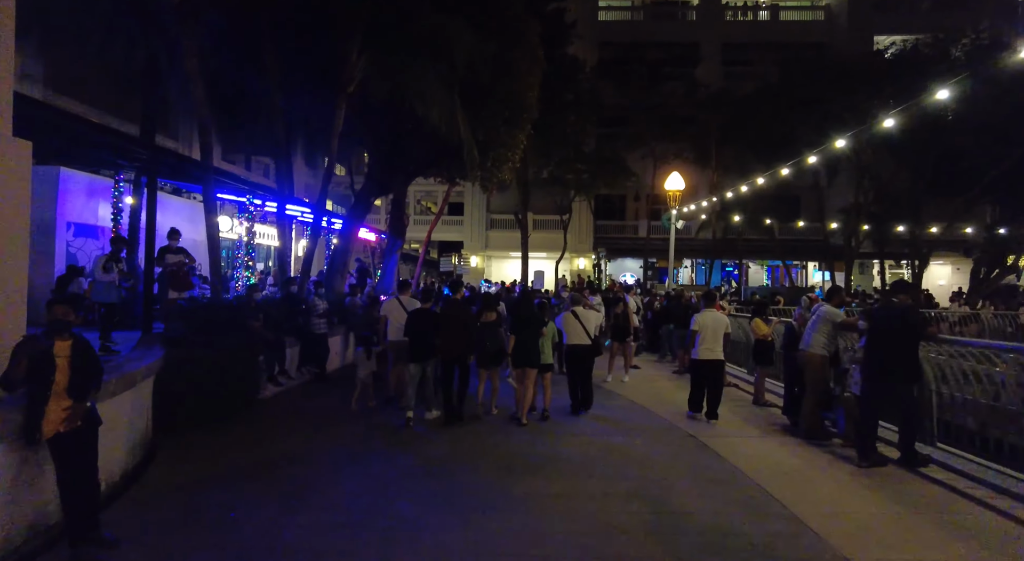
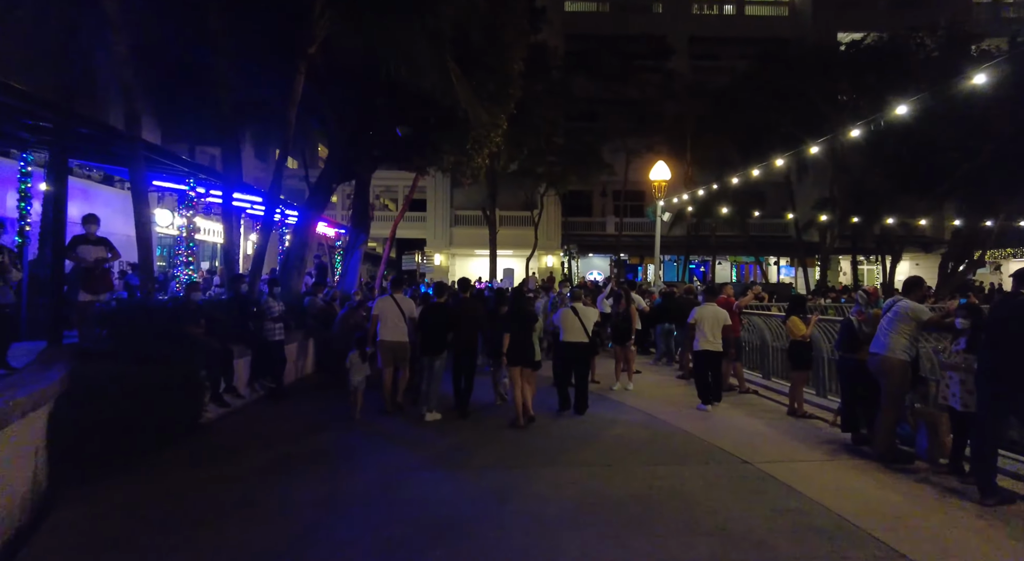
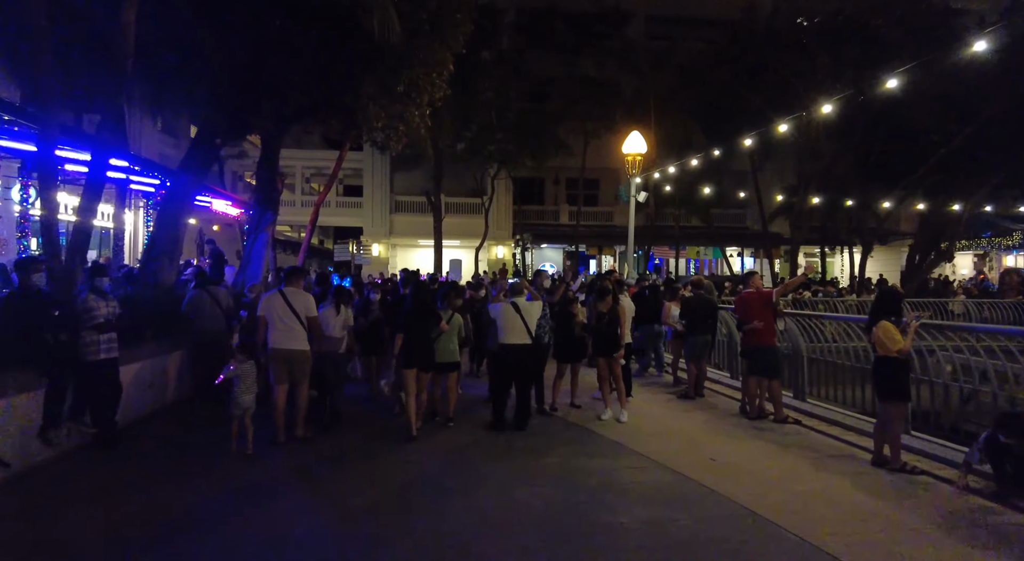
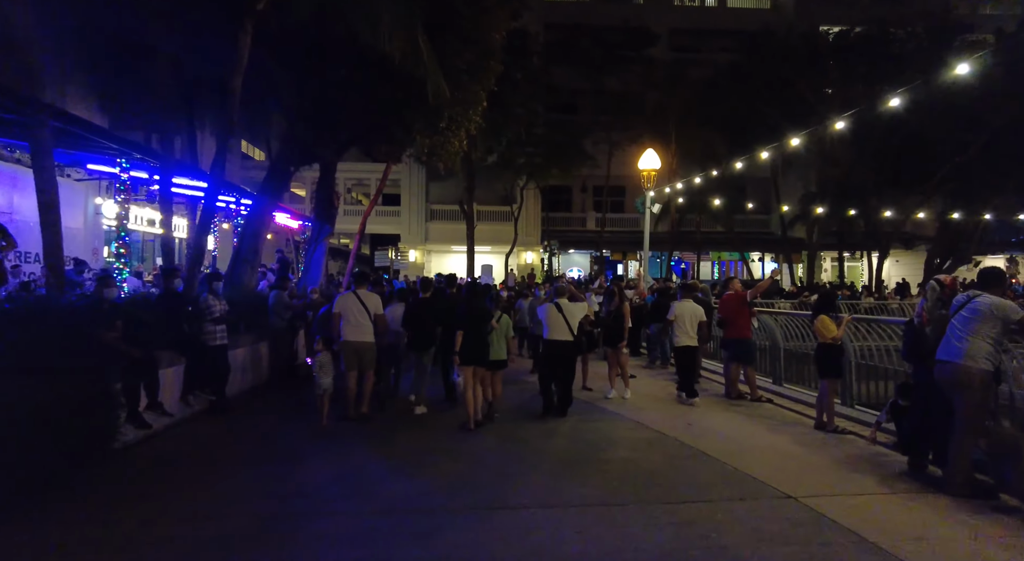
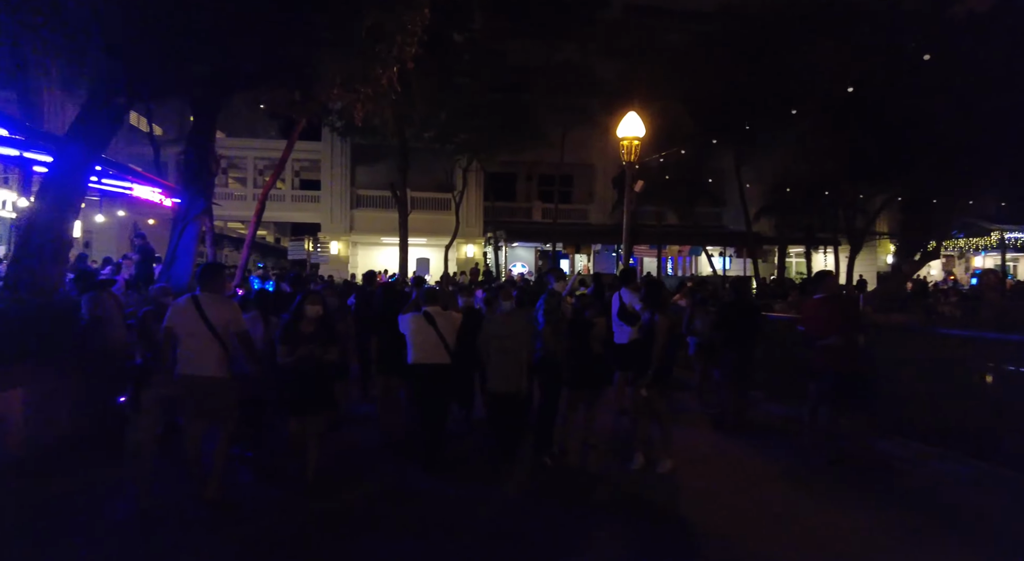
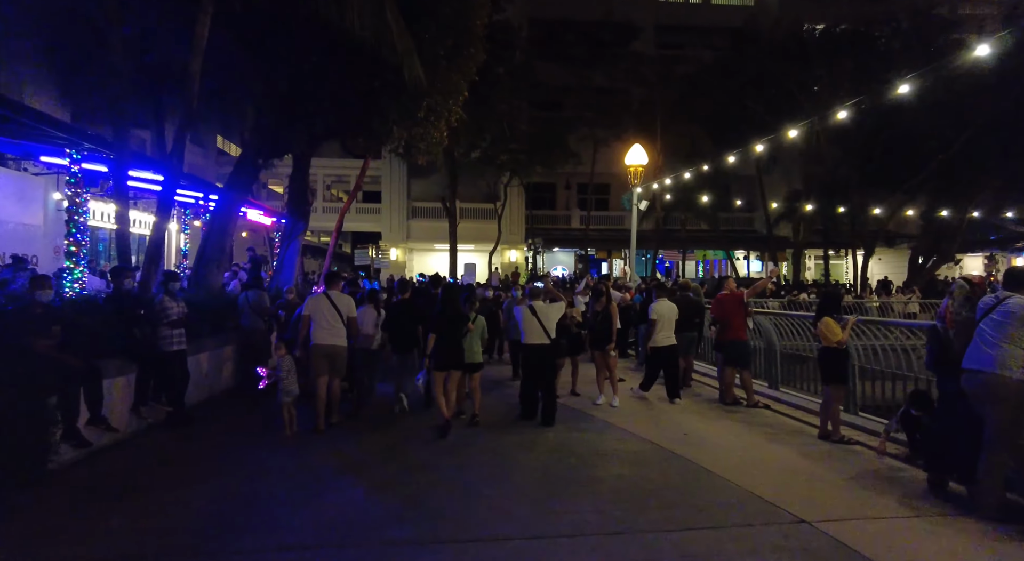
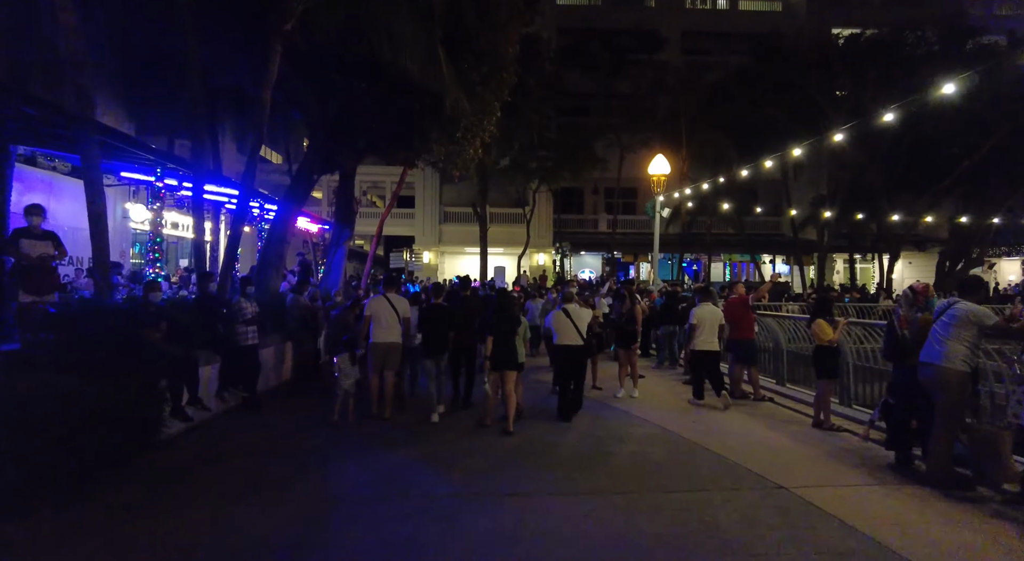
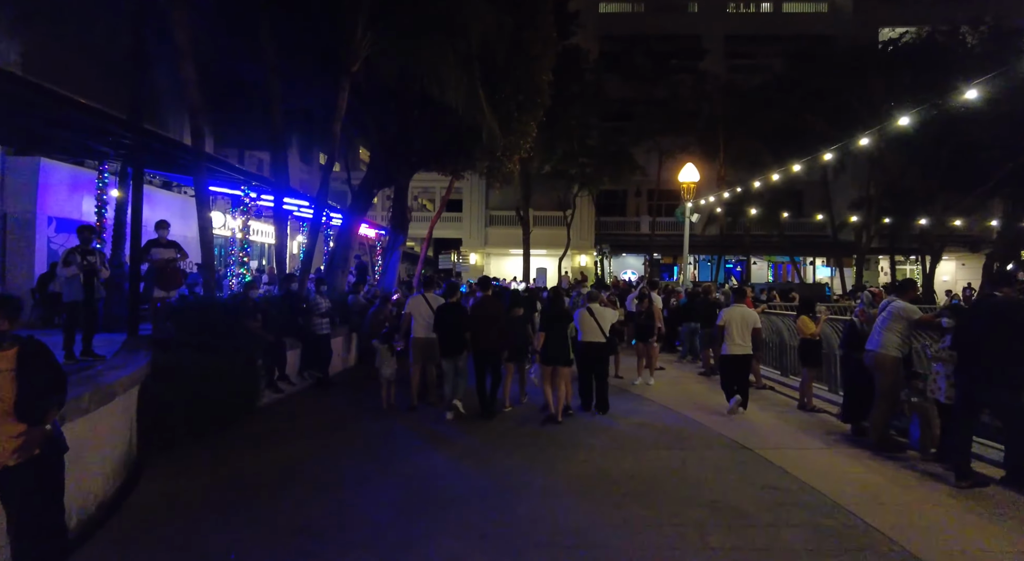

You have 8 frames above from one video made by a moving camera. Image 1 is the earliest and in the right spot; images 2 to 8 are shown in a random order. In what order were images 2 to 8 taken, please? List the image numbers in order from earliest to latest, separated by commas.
8, 2, 7, 4, 6, 3, 5
